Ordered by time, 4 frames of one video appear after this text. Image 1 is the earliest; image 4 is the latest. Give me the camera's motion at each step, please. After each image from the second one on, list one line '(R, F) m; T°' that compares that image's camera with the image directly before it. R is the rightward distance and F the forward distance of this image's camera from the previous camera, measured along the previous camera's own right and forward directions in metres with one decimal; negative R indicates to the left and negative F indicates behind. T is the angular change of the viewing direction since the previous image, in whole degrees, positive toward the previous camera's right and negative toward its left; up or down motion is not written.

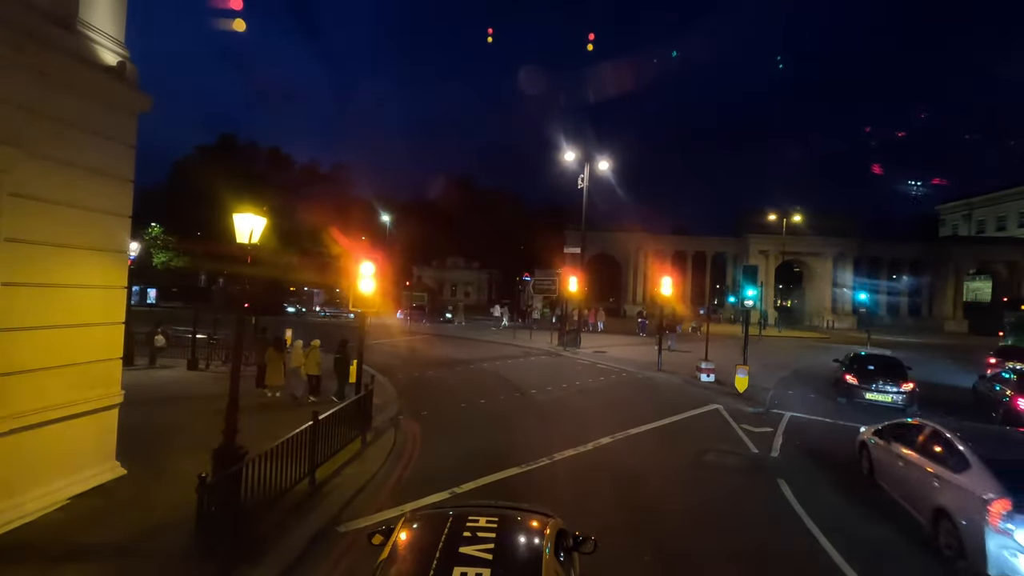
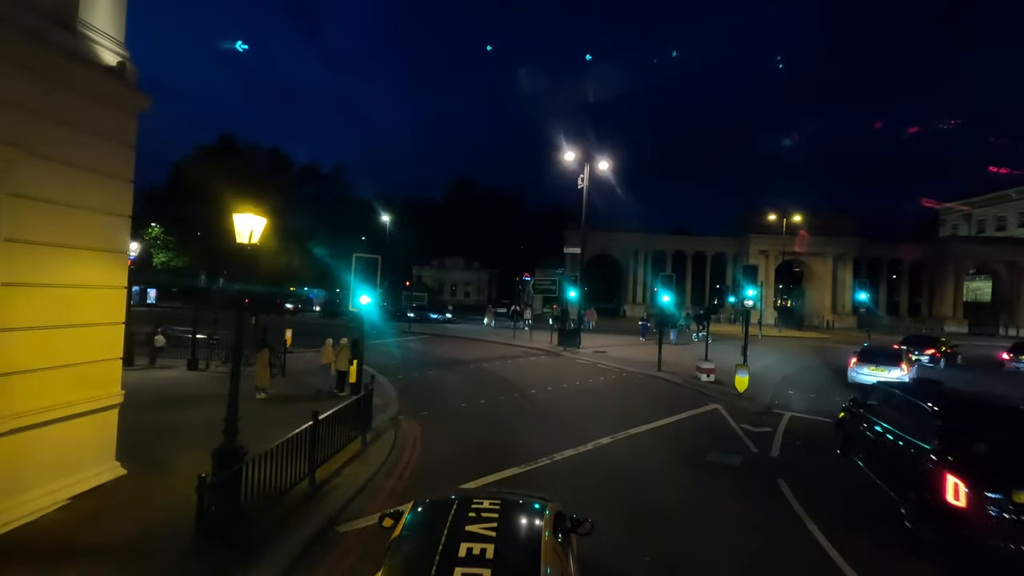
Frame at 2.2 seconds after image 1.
(0.0, 0.0) m; 0°
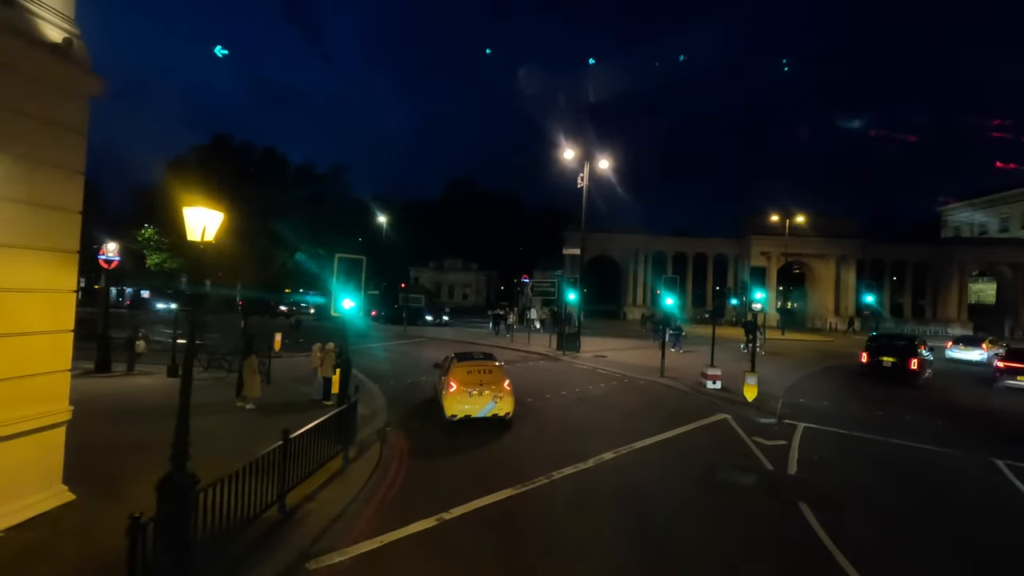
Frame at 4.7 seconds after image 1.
(+0.1, +0.9) m; 0°
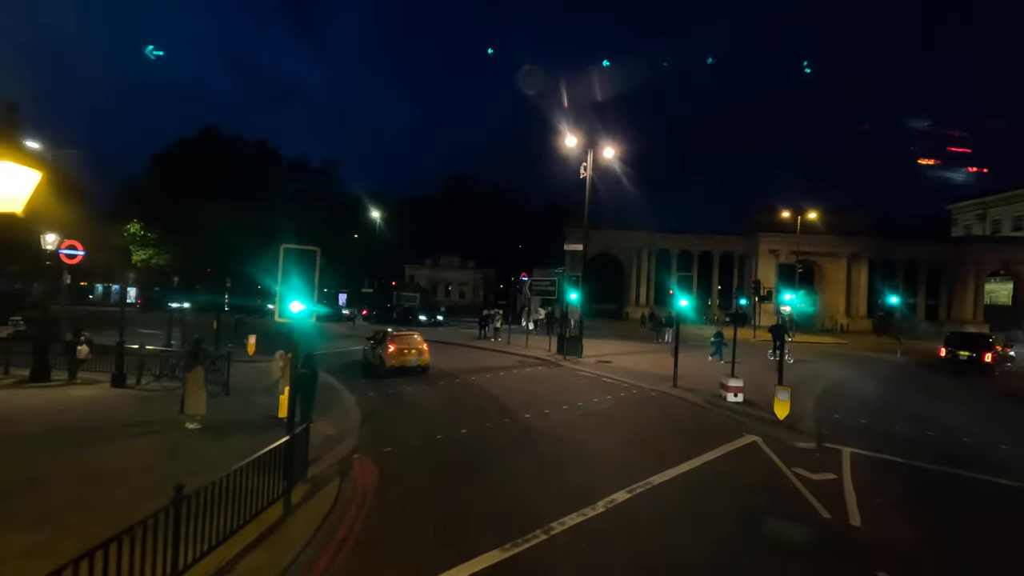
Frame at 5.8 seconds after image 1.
(+0.2, +2.3) m; 0°
